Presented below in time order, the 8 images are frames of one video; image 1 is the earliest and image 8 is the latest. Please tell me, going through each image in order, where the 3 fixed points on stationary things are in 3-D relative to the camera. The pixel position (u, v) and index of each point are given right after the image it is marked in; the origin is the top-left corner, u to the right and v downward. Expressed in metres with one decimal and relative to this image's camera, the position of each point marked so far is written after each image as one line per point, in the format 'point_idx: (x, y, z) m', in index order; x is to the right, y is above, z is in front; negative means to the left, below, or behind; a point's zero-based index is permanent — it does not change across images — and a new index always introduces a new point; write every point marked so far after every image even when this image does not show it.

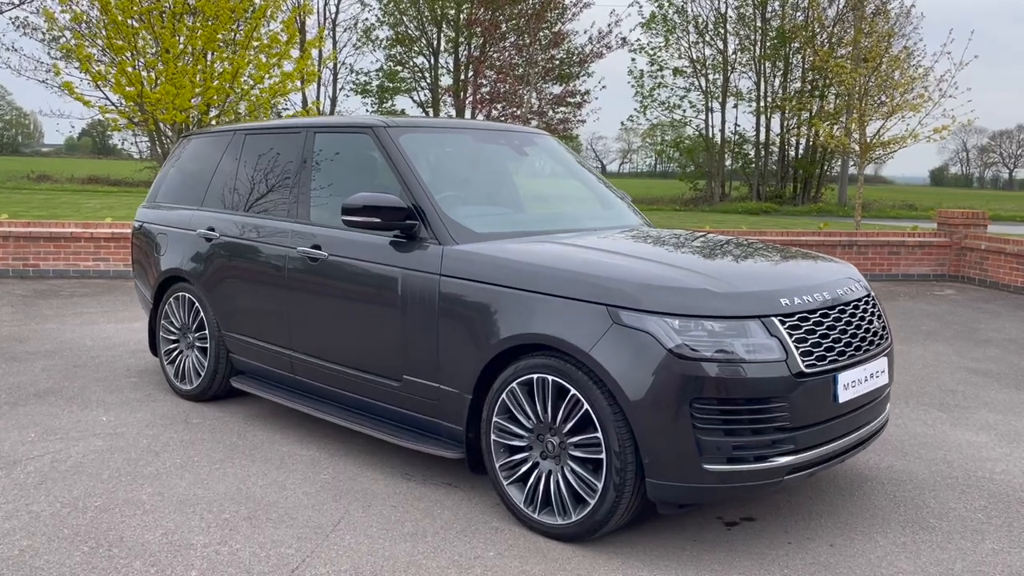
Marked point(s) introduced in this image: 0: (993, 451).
0: (+2.8, -1.0, +5.1) m
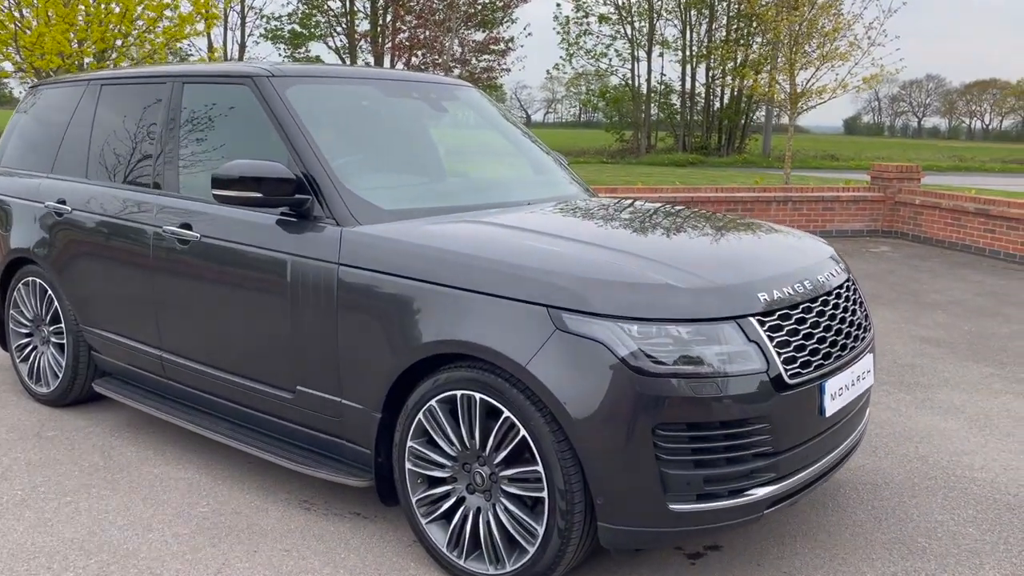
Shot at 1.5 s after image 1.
0: (+2.4, -0.8, +4.6) m
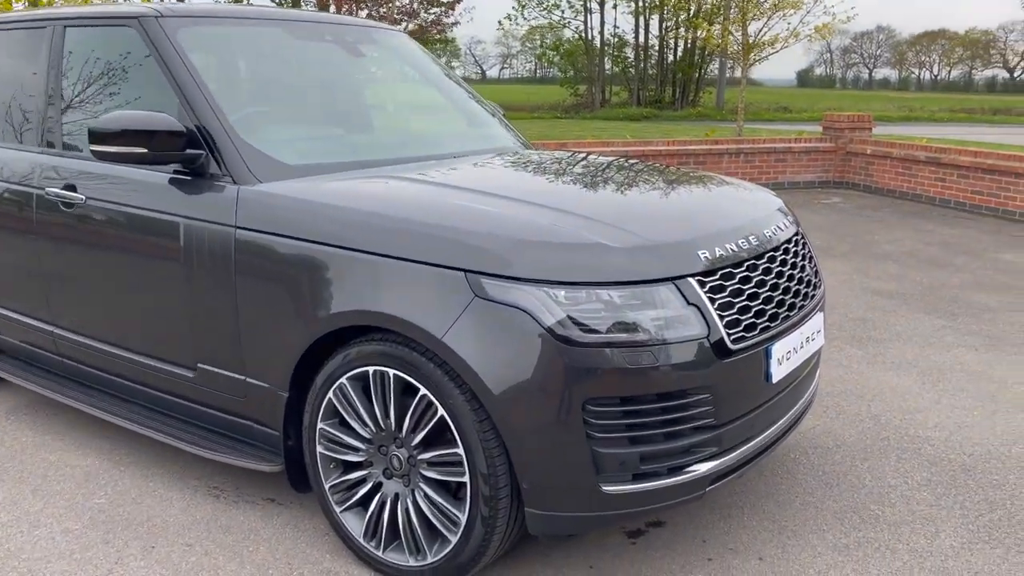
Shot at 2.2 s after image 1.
0: (+2.1, -0.6, +4.4) m
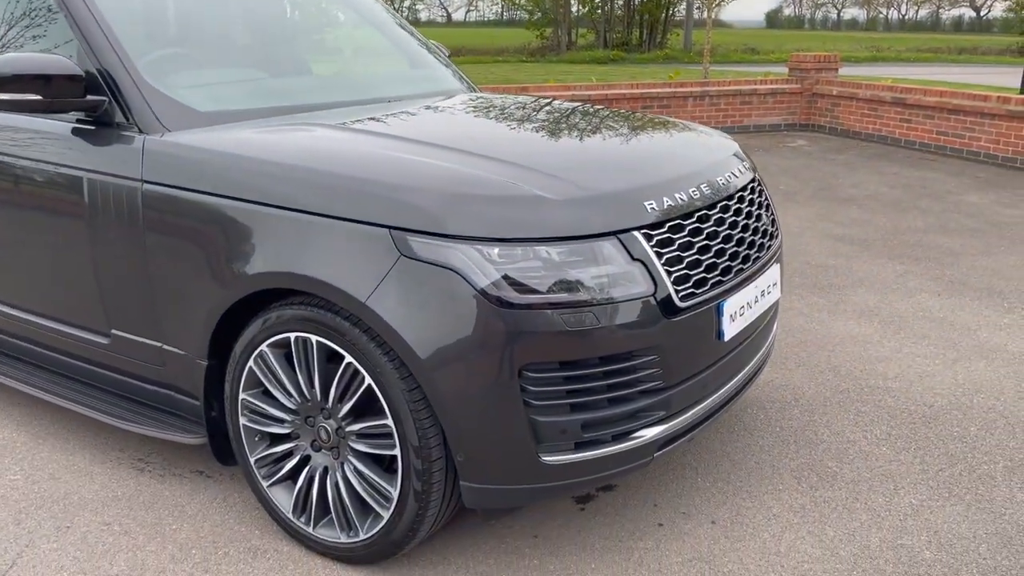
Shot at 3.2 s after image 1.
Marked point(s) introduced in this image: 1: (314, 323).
0: (+1.9, -0.3, +4.3) m
1: (-0.6, -0.1, +2.4) m
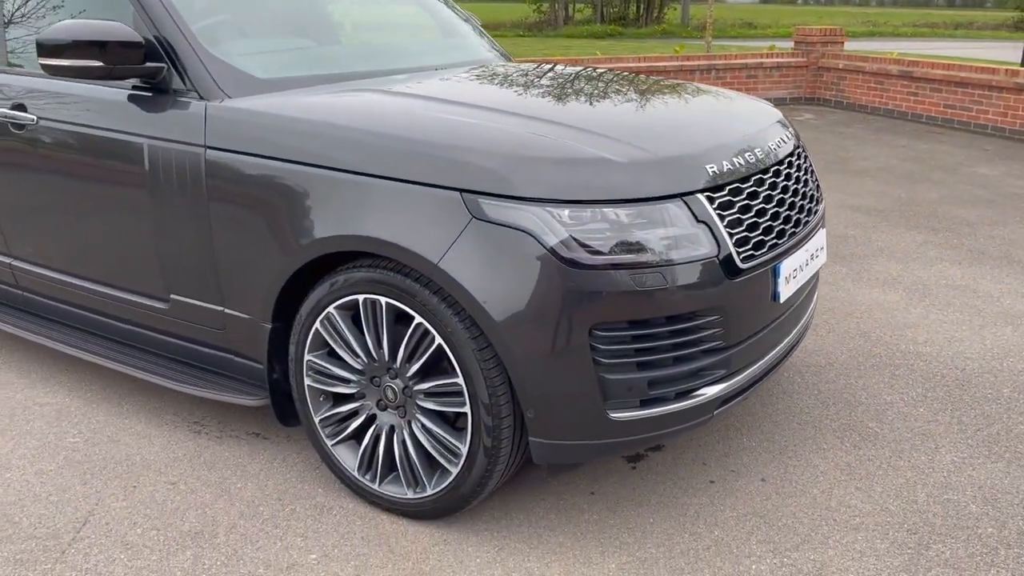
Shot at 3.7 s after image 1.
0: (+2.0, -0.1, +4.4) m
1: (-0.4, 0.0, +2.5) m
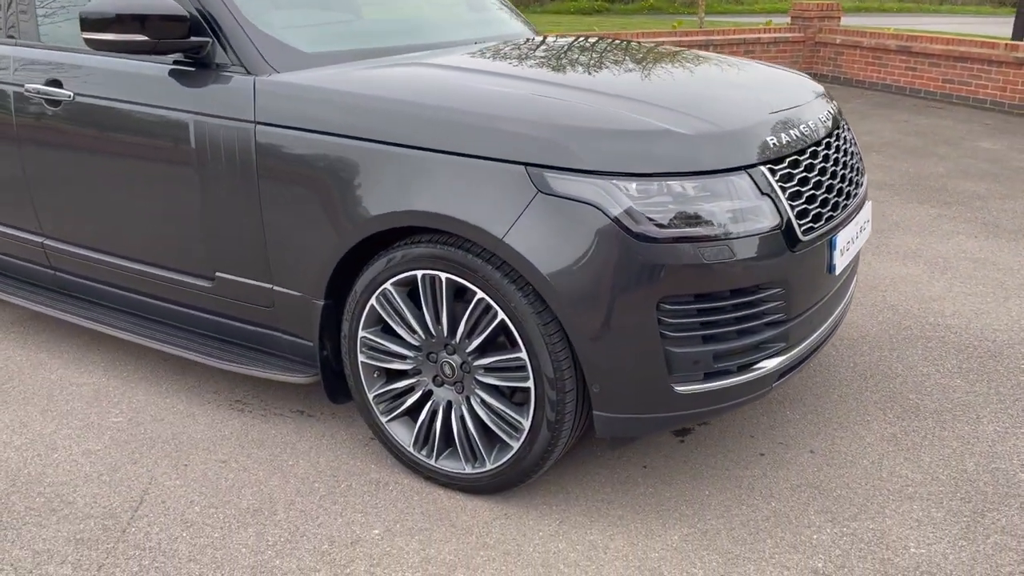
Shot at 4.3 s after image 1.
0: (+2.2, 0.0, +4.4) m
1: (-0.2, +0.1, +2.5) m
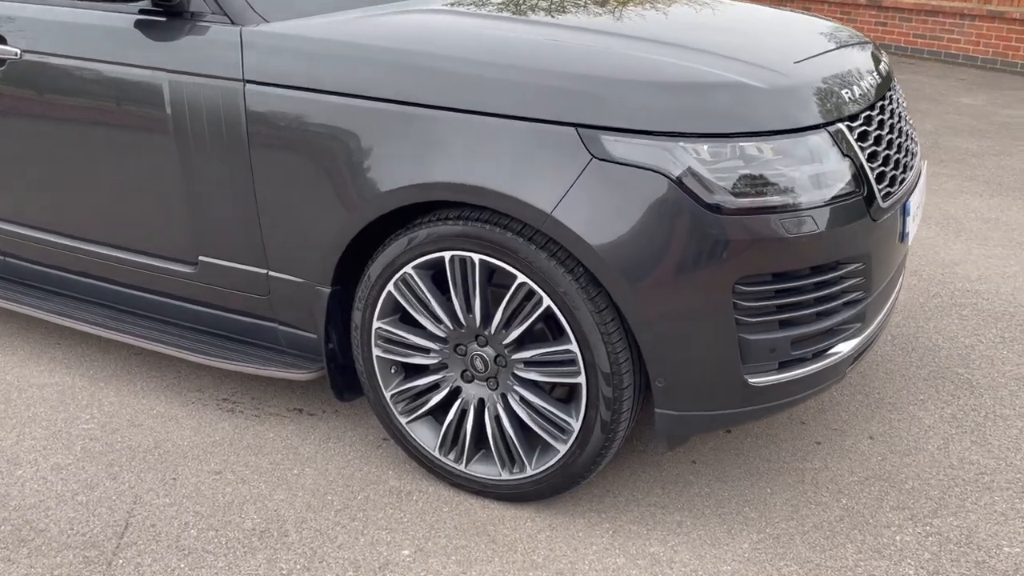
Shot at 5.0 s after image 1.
0: (+2.2, +0.2, +4.2) m
1: (-0.1, +0.1, +2.1) m
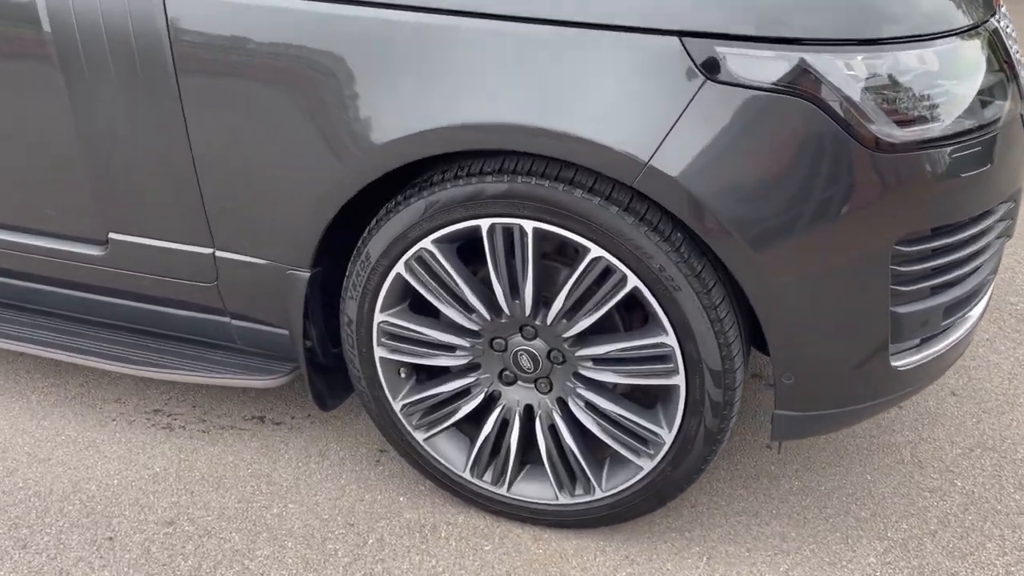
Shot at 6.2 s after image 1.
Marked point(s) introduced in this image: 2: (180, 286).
0: (+1.9, +0.6, +3.9) m
1: (0.0, +0.2, +1.5) m
2: (-0.7, 0.0, +1.9) m
